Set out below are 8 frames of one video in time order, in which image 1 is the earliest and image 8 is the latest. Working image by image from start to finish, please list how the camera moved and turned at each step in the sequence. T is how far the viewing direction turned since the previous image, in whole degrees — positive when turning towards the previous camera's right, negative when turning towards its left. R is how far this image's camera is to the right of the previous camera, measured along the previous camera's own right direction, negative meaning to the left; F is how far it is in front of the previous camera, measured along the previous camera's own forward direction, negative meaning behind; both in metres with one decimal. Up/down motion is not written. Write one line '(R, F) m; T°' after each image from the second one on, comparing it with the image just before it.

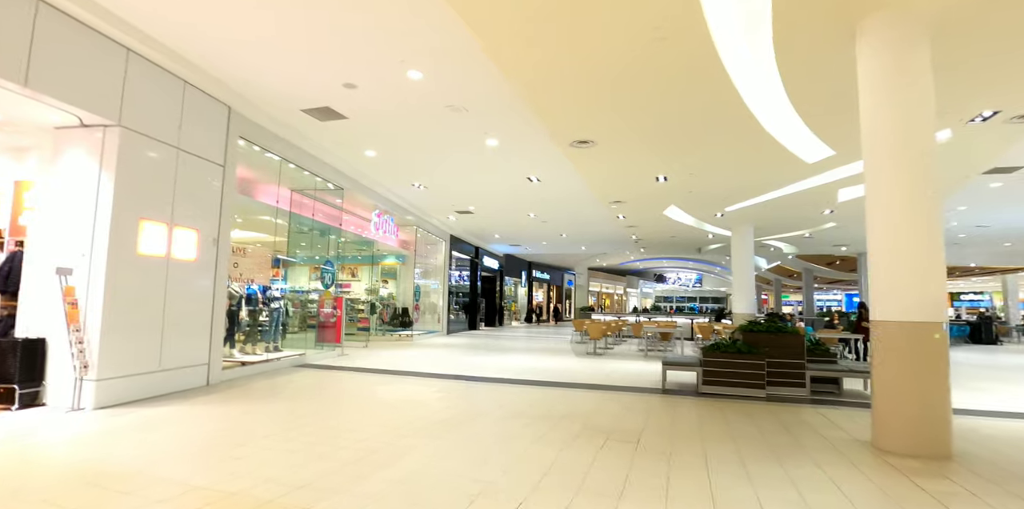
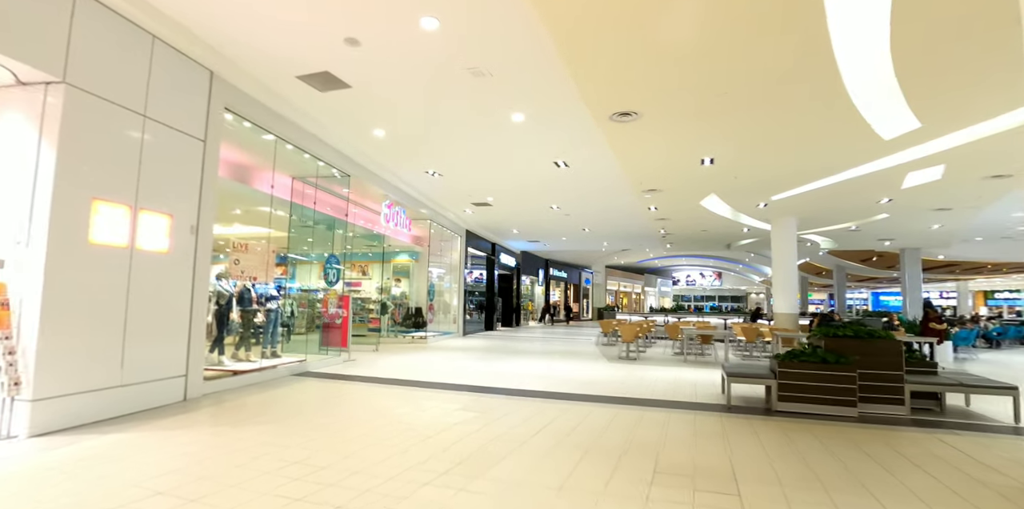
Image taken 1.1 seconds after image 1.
(-0.2, +1.0) m; -1°
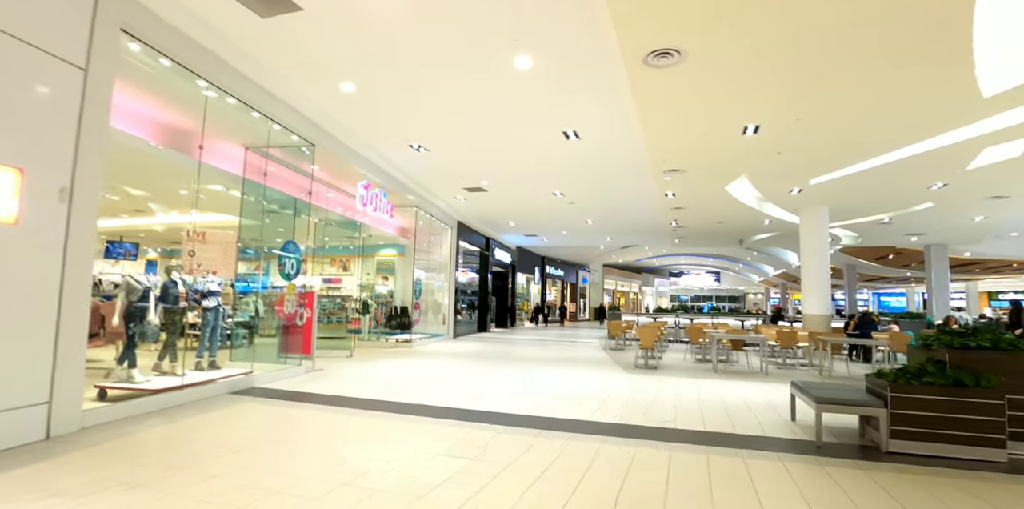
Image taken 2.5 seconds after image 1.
(-0.1, +1.4) m; +1°
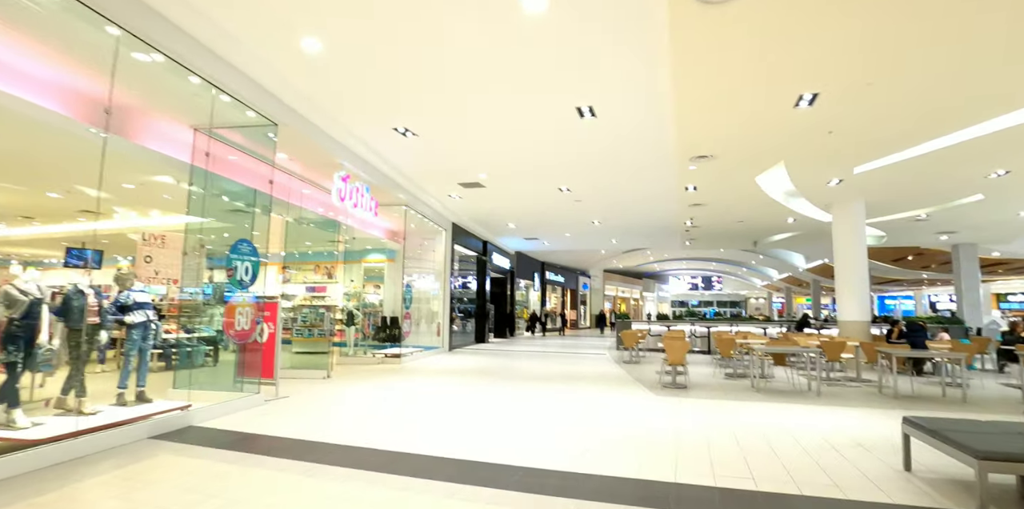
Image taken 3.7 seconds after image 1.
(-0.1, +1.1) m; +1°
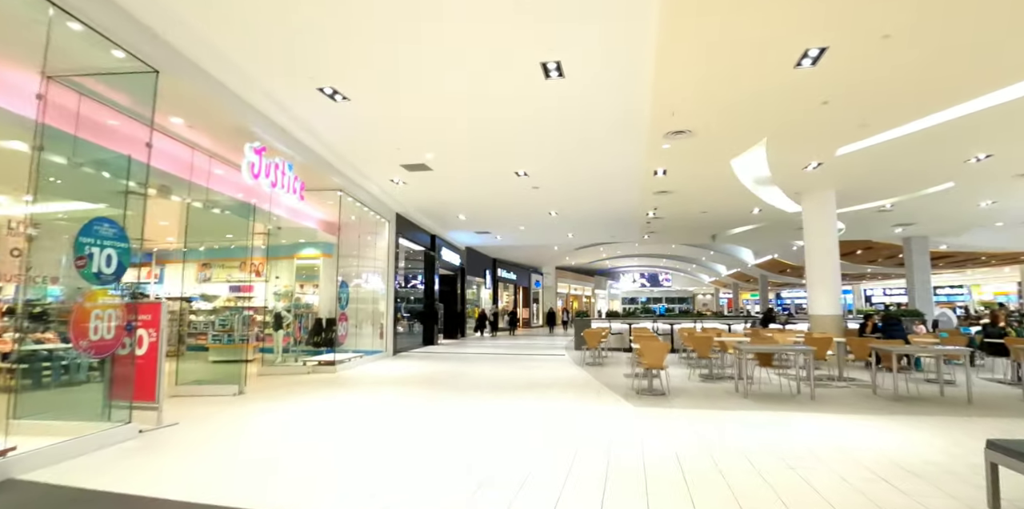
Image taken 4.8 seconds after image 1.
(0.0, +1.0) m; +6°
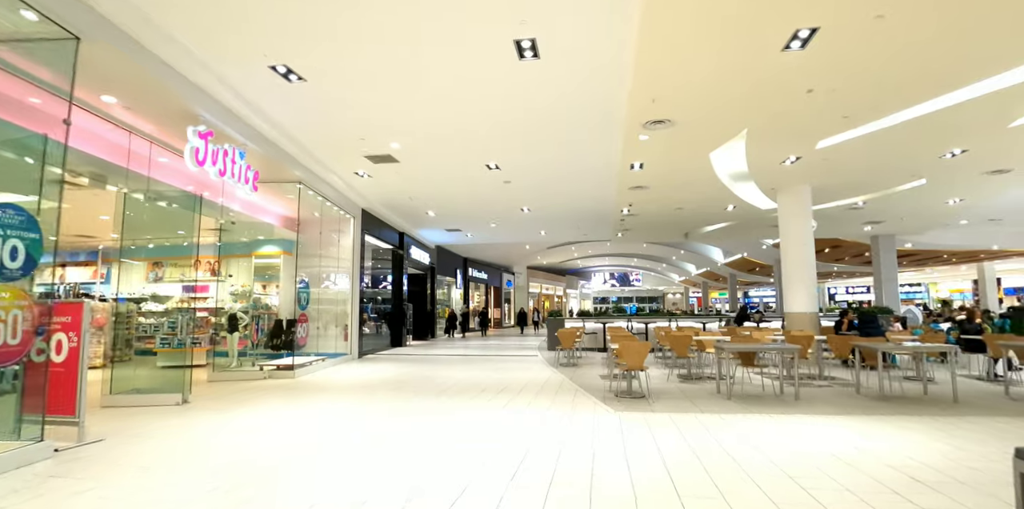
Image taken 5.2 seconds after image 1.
(0.0, +0.4) m; +3°
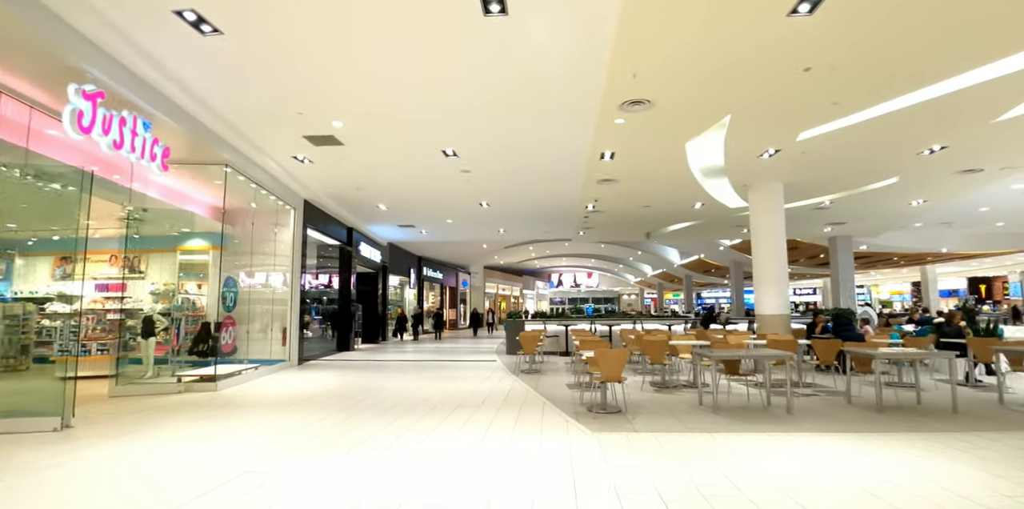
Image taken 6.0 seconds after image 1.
(0.0, +0.8) m; +5°
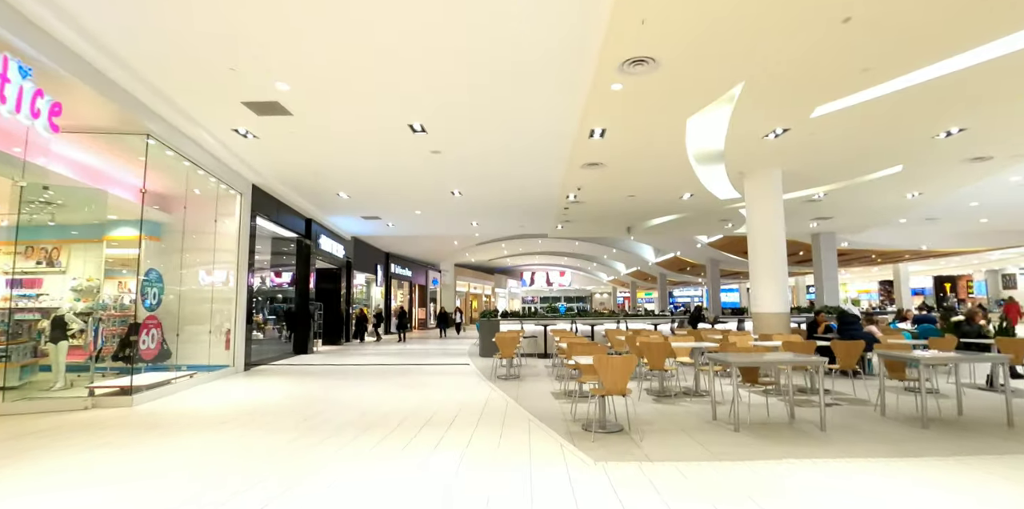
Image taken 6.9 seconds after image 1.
(-0.1, +0.9) m; +3°
